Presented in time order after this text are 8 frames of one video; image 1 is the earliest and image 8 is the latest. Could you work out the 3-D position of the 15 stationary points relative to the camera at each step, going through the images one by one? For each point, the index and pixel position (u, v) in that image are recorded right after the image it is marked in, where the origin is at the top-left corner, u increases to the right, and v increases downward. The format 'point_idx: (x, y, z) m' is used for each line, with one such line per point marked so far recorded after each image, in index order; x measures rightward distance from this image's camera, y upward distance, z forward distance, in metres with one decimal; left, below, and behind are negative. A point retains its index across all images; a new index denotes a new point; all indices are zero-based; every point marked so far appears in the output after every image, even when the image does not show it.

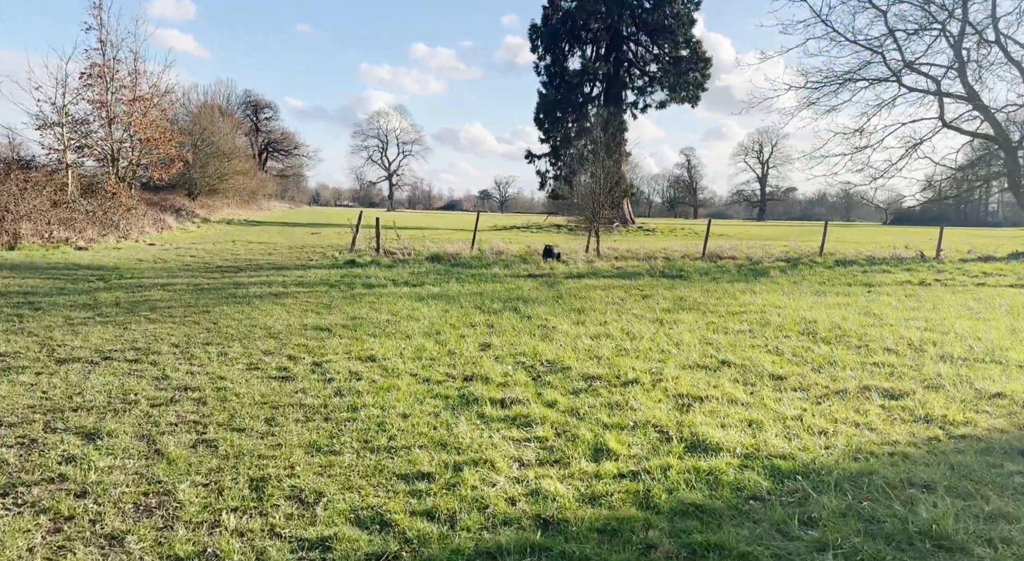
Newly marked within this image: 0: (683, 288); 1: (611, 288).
0: (+3.1, -0.1, +14.1) m
1: (+1.9, -0.1, +14.4) m
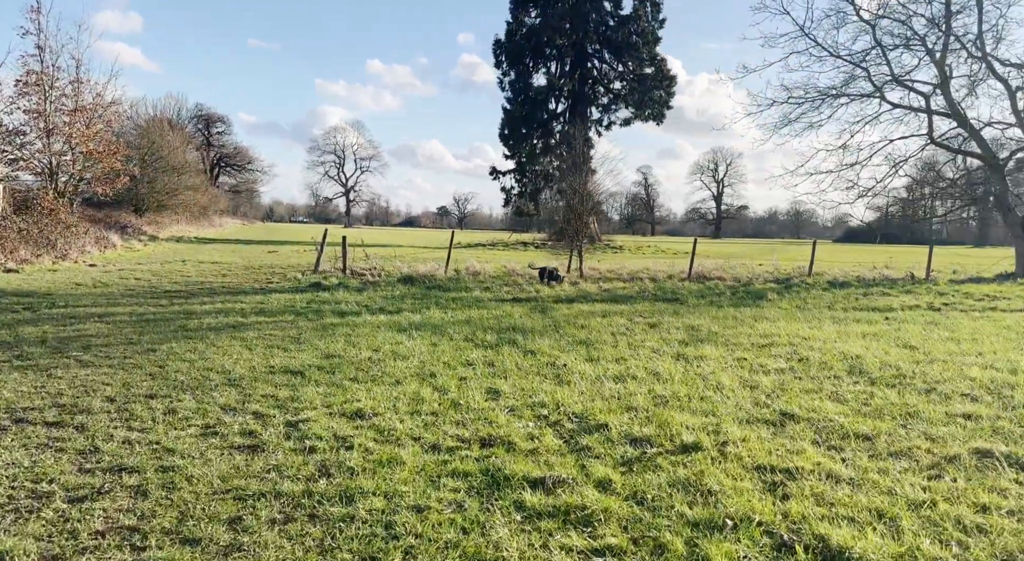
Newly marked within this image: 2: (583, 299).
0: (+2.9, -0.6, +12.9) m
1: (+1.7, -0.6, +13.1) m
2: (+1.5, -0.4, +16.2) m
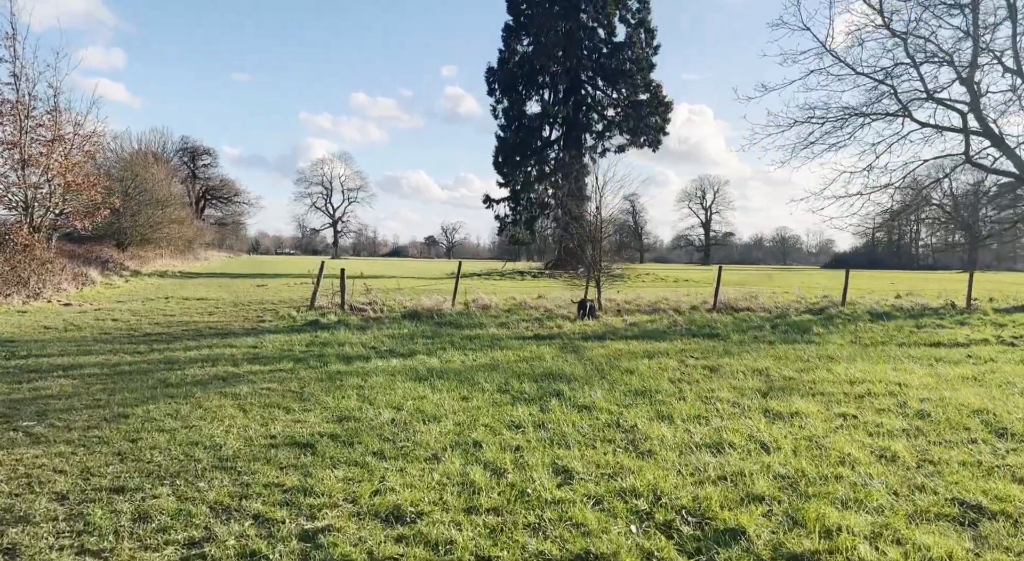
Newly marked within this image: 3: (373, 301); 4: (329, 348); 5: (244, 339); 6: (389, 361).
0: (+3.4, -1.1, +11.3) m
1: (+2.2, -1.1, +11.5) m
2: (+1.9, -1.0, +14.6) m
3: (-3.6, -0.5, +19.7) m
4: (-3.0, -1.1, +12.7) m
5: (-4.9, -1.1, +14.0) m
6: (-1.8, -1.2, +11.4) m
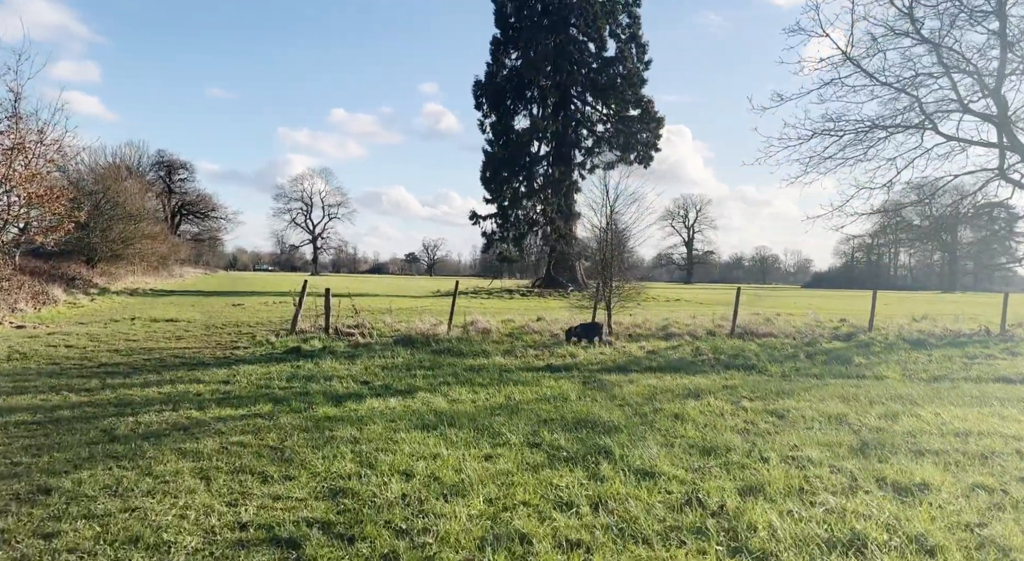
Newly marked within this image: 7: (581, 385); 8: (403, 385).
0: (+3.6, -1.5, +9.7) m
1: (+2.4, -1.5, +9.8) m
2: (+2.0, -1.5, +12.9) m
3: (-3.5, -1.0, +17.8) m
4: (-2.8, -1.5, +10.9) m
5: (-4.7, -1.5, +12.1) m
6: (-1.6, -1.5, +9.7) m
7: (+1.0, -1.5, +10.8) m
8: (-1.6, -1.5, +11.0) m
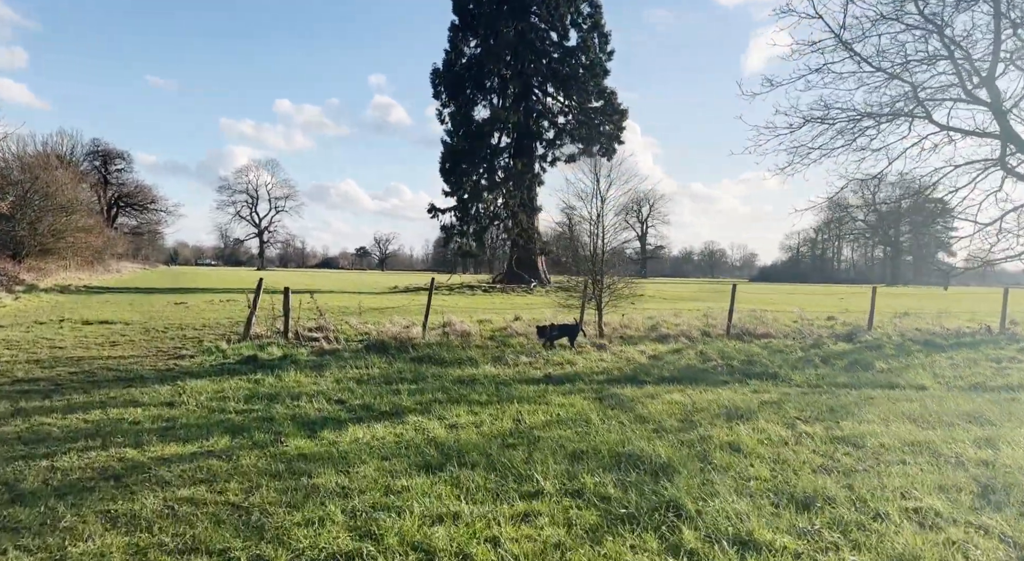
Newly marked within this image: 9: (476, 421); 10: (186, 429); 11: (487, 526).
0: (+3.7, -1.5, +8.3) m
1: (+2.5, -1.5, +8.4) m
2: (+2.0, -1.4, +11.4) m
3: (-3.9, -1.0, +16.0) m
4: (-2.8, -1.5, +9.1) m
5: (-4.8, -1.5, +10.2) m
6: (-1.4, -1.6, +7.9) m
7: (+1.0, -1.5, +9.3) m
8: (-1.5, -1.5, +9.3) m
9: (-0.4, -1.6, +8.5) m
10: (-3.4, -1.5, +7.9) m
11: (-0.2, -1.6, +5.0) m
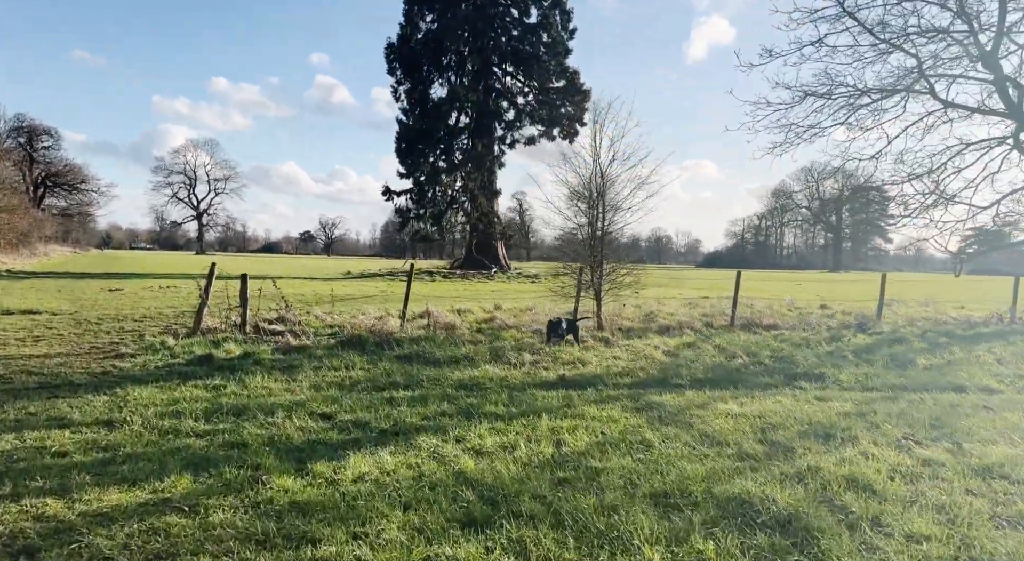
0: (+4.1, -1.4, +6.9) m
1: (+2.8, -1.4, +6.8) m
2: (+2.1, -1.3, +9.9) m
3: (-4.1, -0.7, +14.0) m
4: (-2.5, -1.4, +7.2) m
5: (-4.5, -1.3, +8.2) m
6: (-1.1, -1.4, +6.1) m
7: (+1.3, -1.4, +7.7) m
8: (-1.2, -1.4, +7.5) m
9: (-0.1, -1.4, +6.8) m
10: (-3.0, -1.4, +5.9) m
11: (+0.4, -1.6, +3.3) m
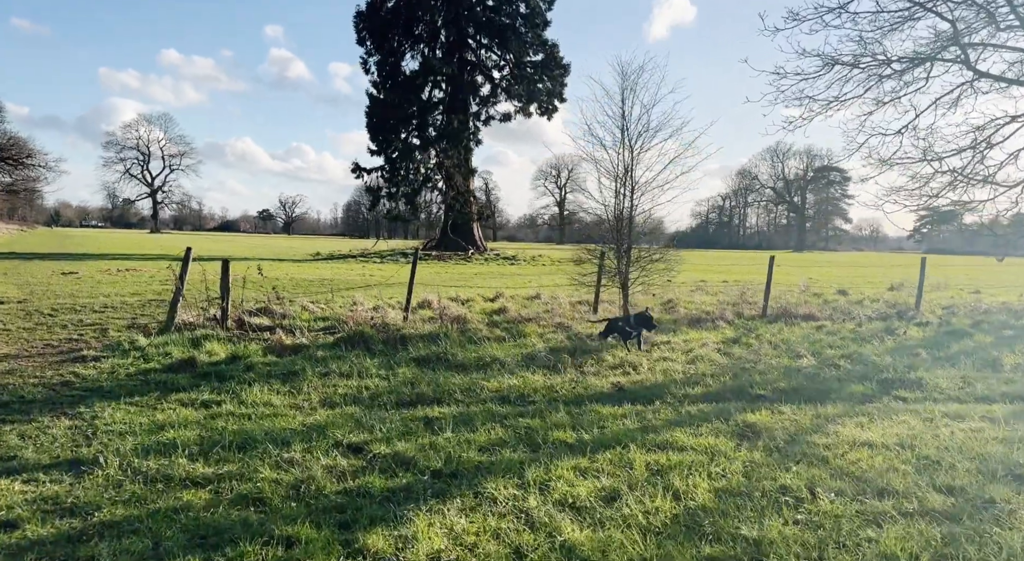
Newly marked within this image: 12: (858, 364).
0: (+4.8, -1.3, +5.5) m
1: (+3.5, -1.4, +5.4) m
2: (+2.6, -1.2, +8.4) m
3: (-3.8, -0.5, +12.2) m
4: (-1.8, -1.4, +5.5) m
5: (-3.9, -1.3, +6.4) m
6: (-0.3, -1.5, +4.5) m
7: (+2.0, -1.3, +6.2) m
8: (-0.6, -1.4, +5.8) m
9: (+0.6, -1.4, +5.2) m
10: (-2.3, -1.4, +4.2) m
11: (+1.3, -1.7, +1.8) m
12: (+4.5, -1.1, +9.8) m
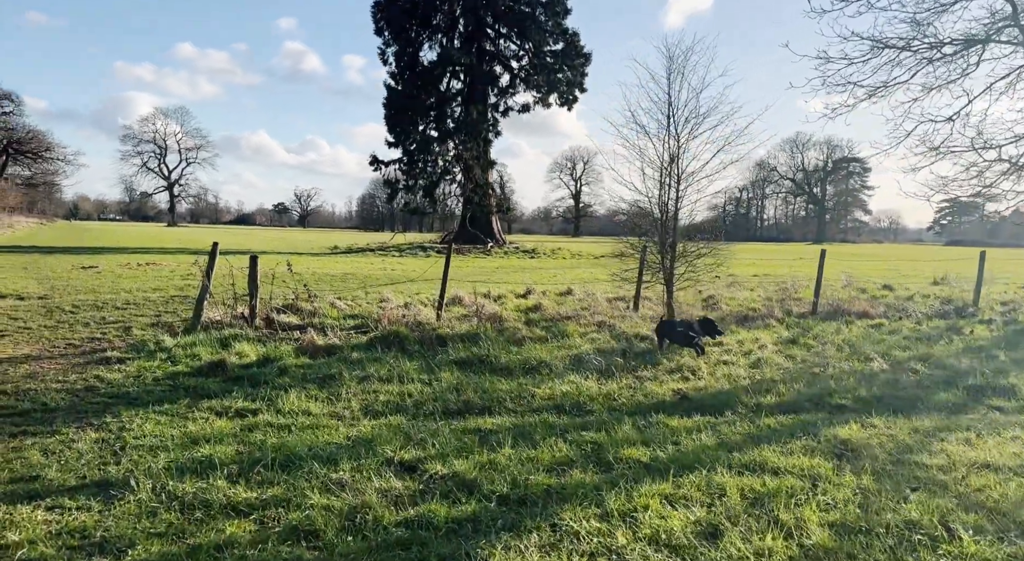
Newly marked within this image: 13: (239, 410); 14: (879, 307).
0: (+5.3, -1.4, +4.8) m
1: (+4.1, -1.4, +4.7) m
2: (+3.2, -1.2, +7.7) m
3: (-3.1, -0.5, +11.6) m
4: (-1.3, -1.4, +4.9) m
5: (-3.4, -1.3, +5.8) m
6: (+0.2, -1.5, +3.9) m
7: (+2.5, -1.4, +5.5) m
8: (0.0, -1.4, +5.2) m
9: (+1.2, -1.5, +4.5) m
10: (-1.8, -1.5, +3.6) m
11: (+1.7, -1.7, +1.1) m
12: (+5.1, -1.1, +9.0) m
13: (-2.6, -1.2, +7.2) m
14: (+7.0, -0.5, +14.4) m
